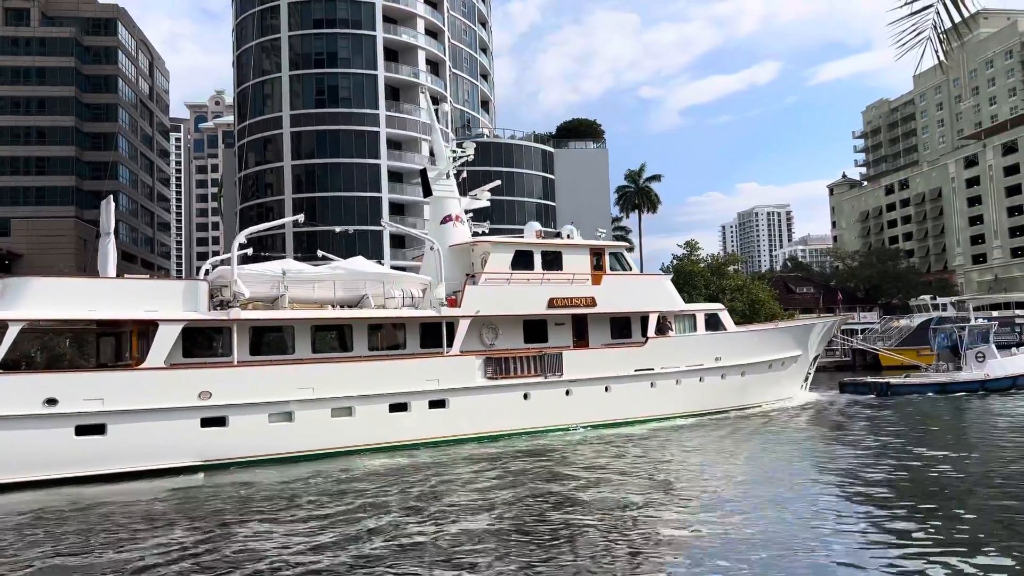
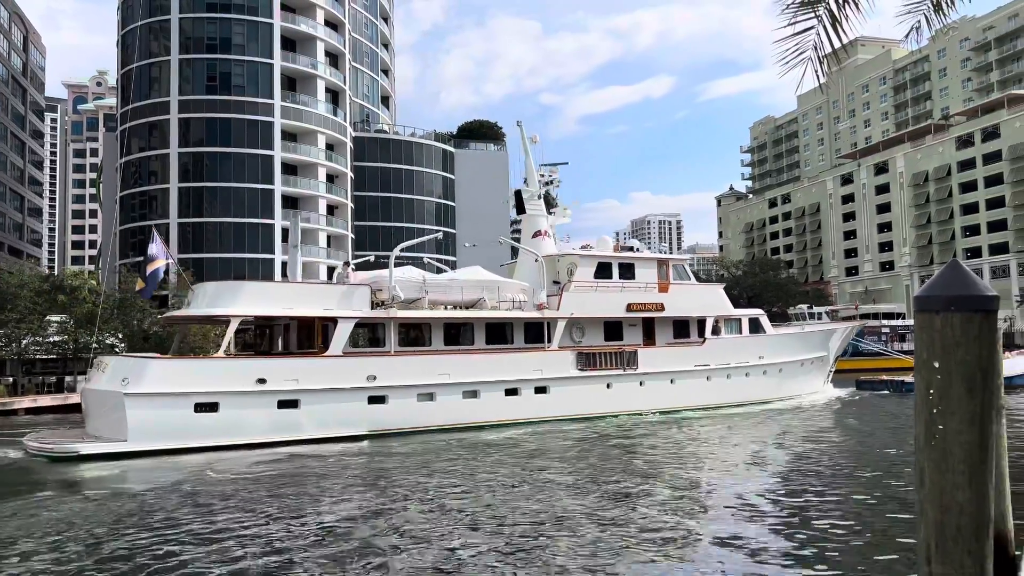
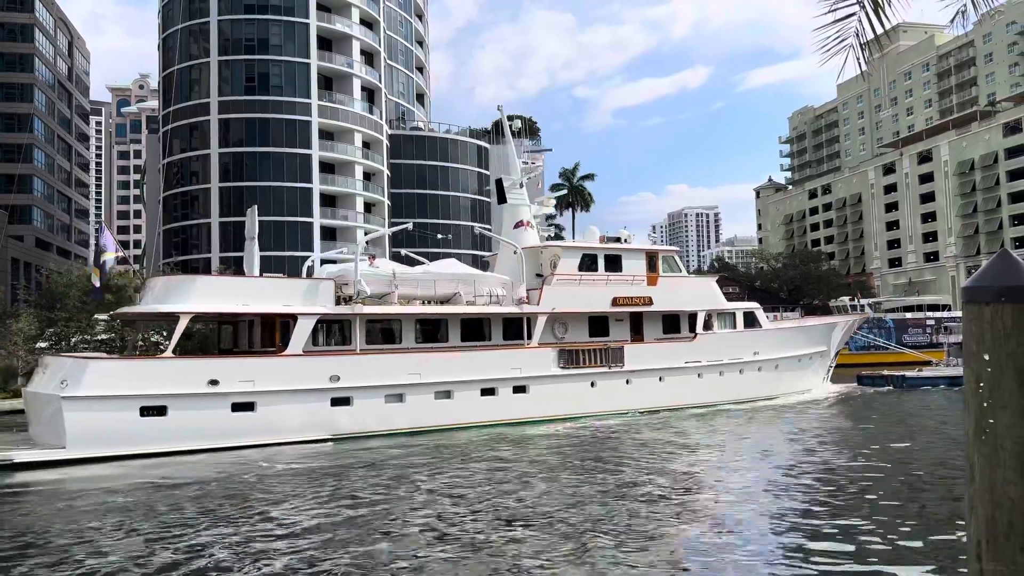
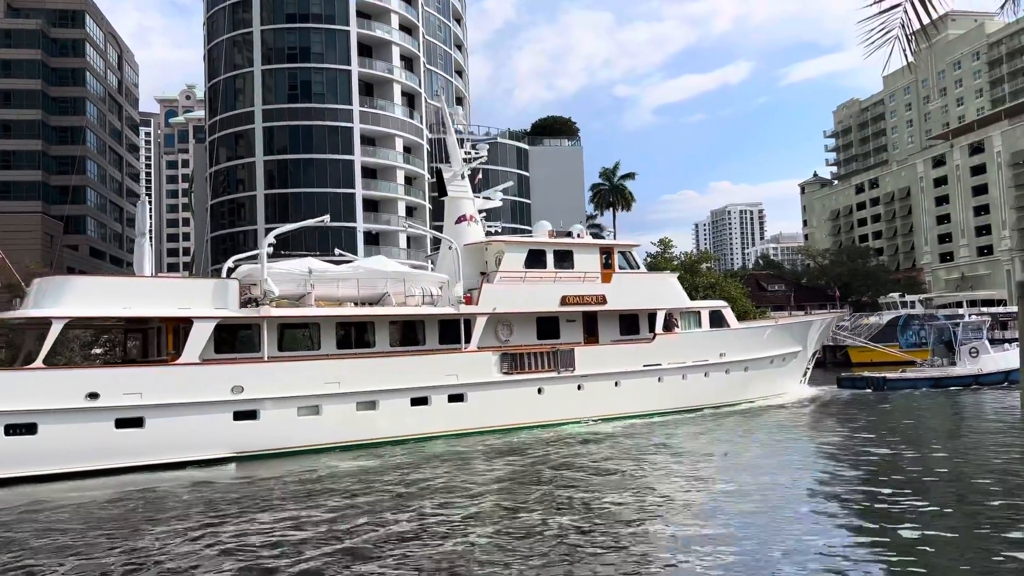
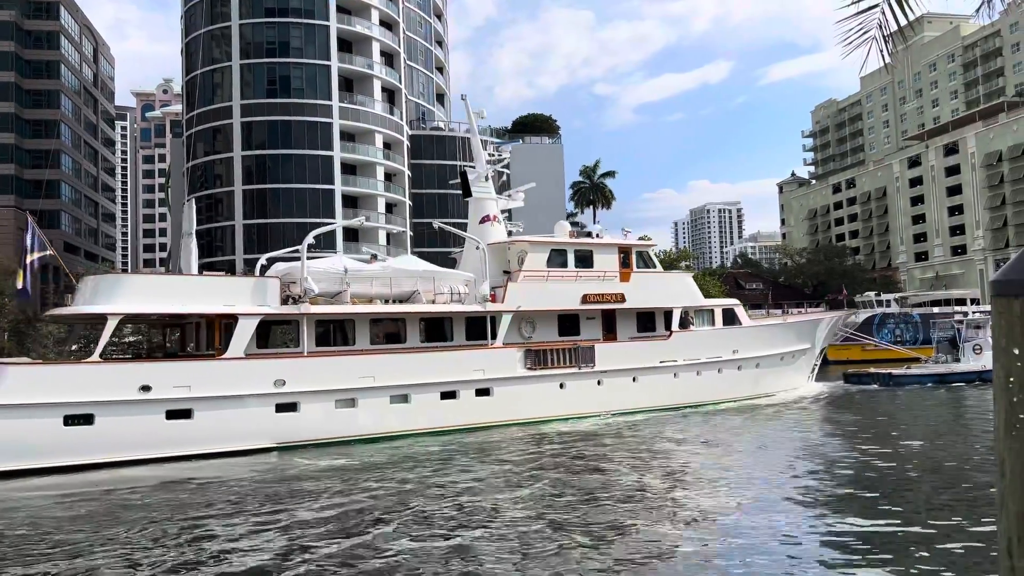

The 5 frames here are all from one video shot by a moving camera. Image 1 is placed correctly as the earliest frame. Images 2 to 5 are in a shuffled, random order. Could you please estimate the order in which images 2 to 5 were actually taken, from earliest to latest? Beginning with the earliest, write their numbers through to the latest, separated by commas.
4, 5, 3, 2
